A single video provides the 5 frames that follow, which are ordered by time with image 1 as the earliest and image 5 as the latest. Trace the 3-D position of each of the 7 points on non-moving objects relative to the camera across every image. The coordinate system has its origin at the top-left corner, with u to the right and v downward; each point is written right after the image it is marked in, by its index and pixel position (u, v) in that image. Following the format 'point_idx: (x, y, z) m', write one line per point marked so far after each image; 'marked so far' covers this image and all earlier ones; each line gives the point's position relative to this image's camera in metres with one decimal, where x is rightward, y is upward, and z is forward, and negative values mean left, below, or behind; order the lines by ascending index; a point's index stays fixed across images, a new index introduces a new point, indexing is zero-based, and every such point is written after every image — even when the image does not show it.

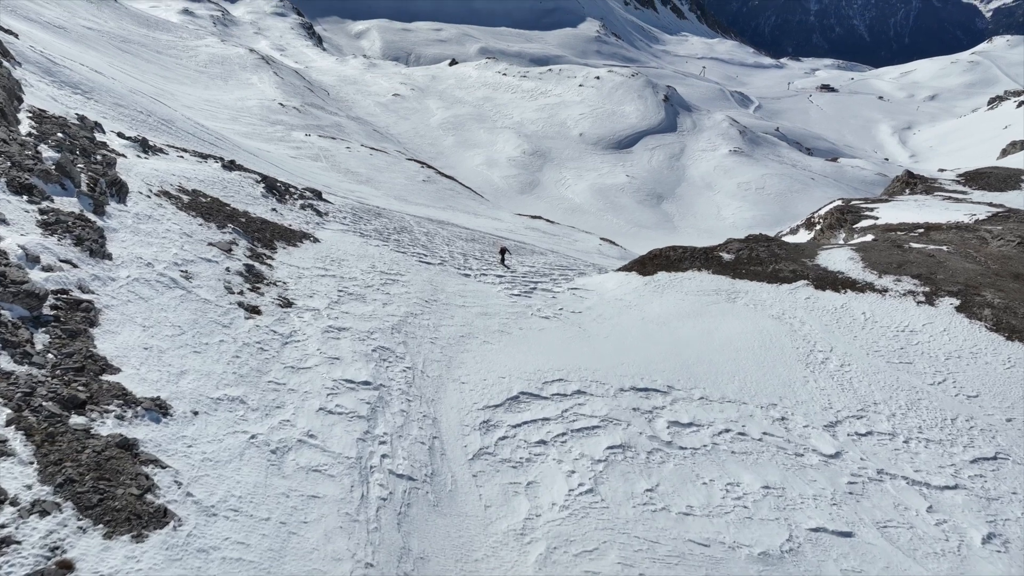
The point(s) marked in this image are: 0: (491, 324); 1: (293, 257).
0: (-0.5, -0.8, +16.7) m
1: (-5.2, +0.7, +17.6) m
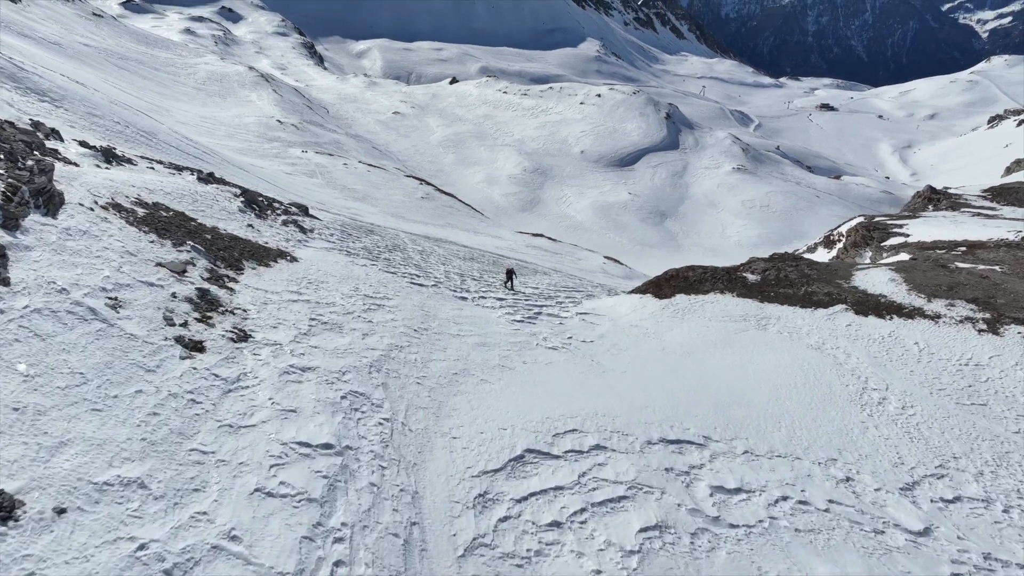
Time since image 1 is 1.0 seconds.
0: (-0.4, -1.3, +14.4) m
1: (-5.1, +0.2, +15.3) m
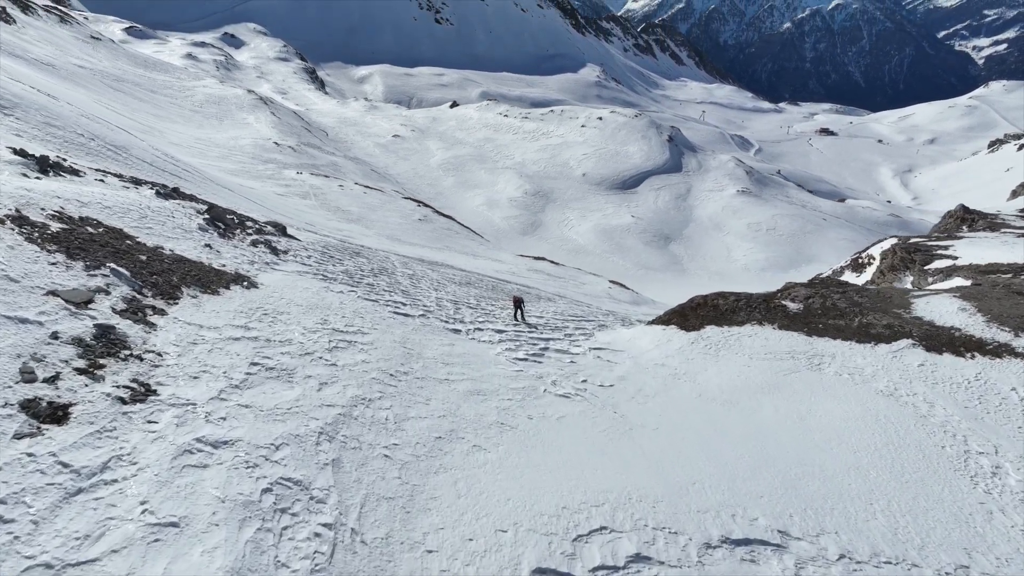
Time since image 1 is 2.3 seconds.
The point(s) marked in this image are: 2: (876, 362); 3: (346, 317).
0: (-0.4, -1.8, +11.3) m
1: (-5.1, -0.3, +12.3) m
2: (+7.3, -1.5, +15.0) m
3: (-3.4, -0.6, +15.3) m
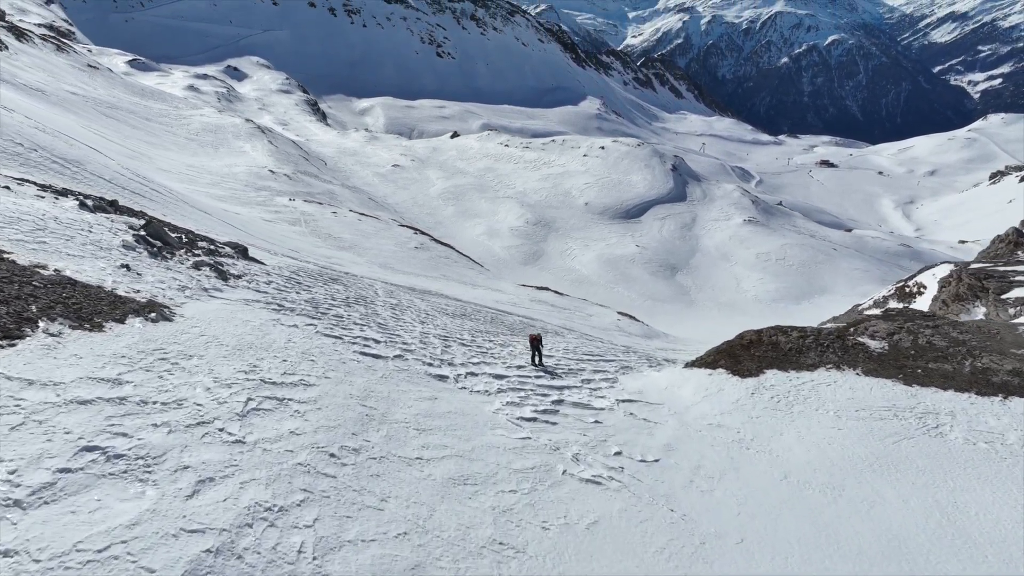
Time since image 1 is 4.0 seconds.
0: (-0.4, -2.2, +7.2) m
1: (-5.1, -0.7, +8.2) m
2: (+7.4, -2.0, +10.9) m
3: (-3.4, -1.1, +11.2) m
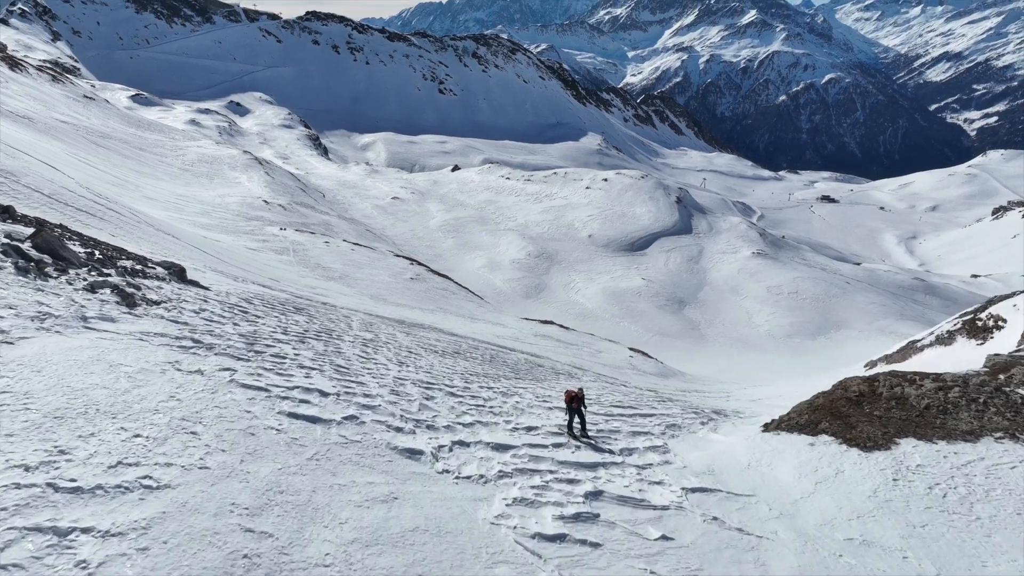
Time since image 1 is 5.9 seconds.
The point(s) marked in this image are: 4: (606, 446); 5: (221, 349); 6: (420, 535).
0: (-0.3, -2.2, +2.5) m
1: (-5.0, -0.8, +3.6) m
2: (+7.5, -2.2, +6.2) m
3: (-3.2, -1.3, +6.6) m
4: (+1.3, -2.2, +10.4) m
5: (-4.4, -0.9, +11.4) m
6: (-0.7, -2.0, +6.0) m
